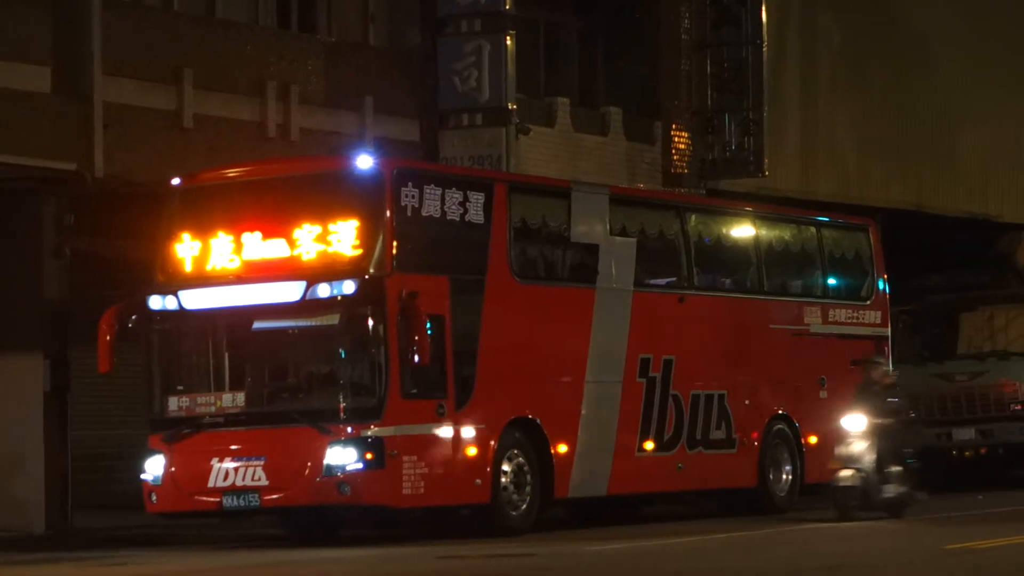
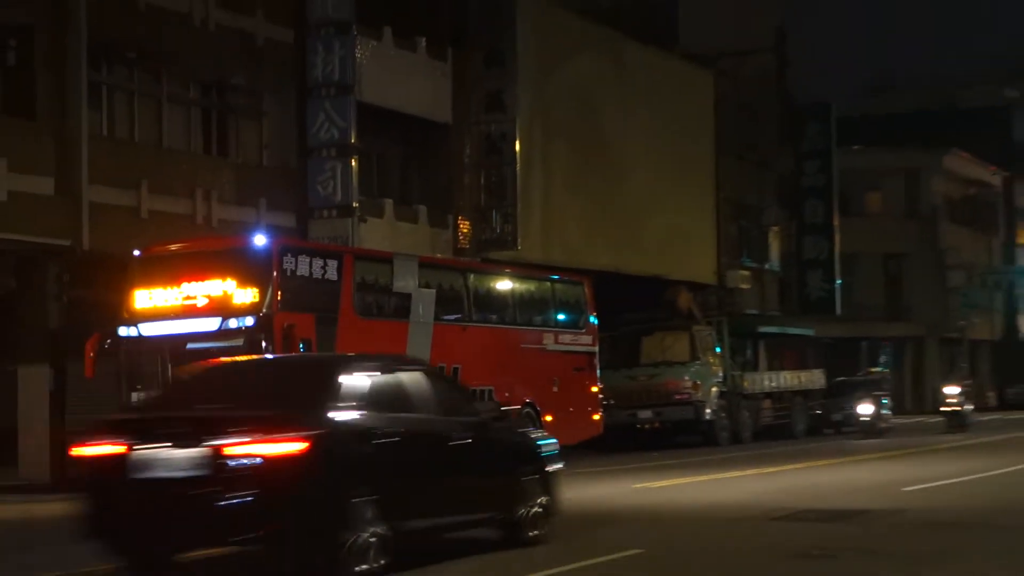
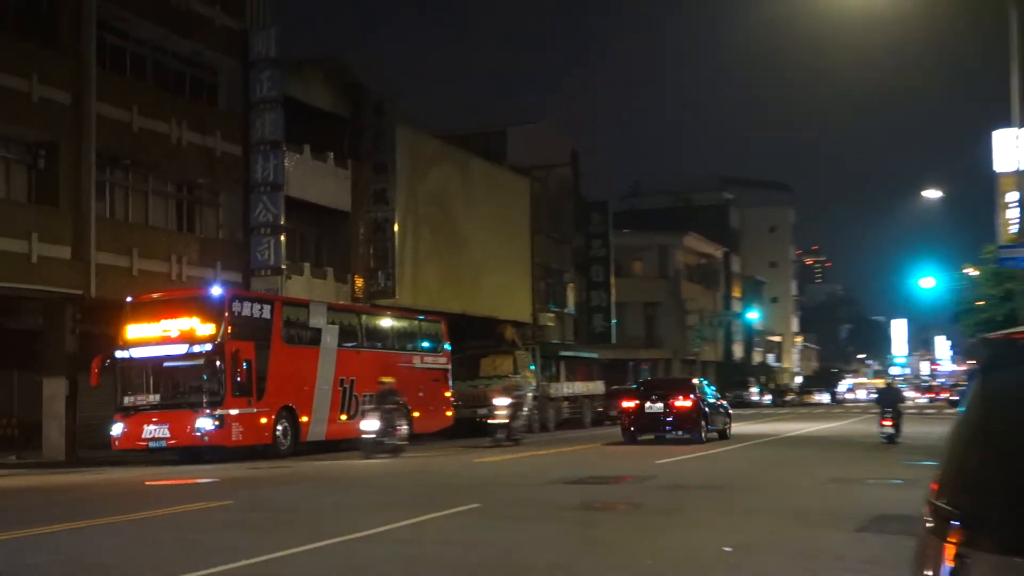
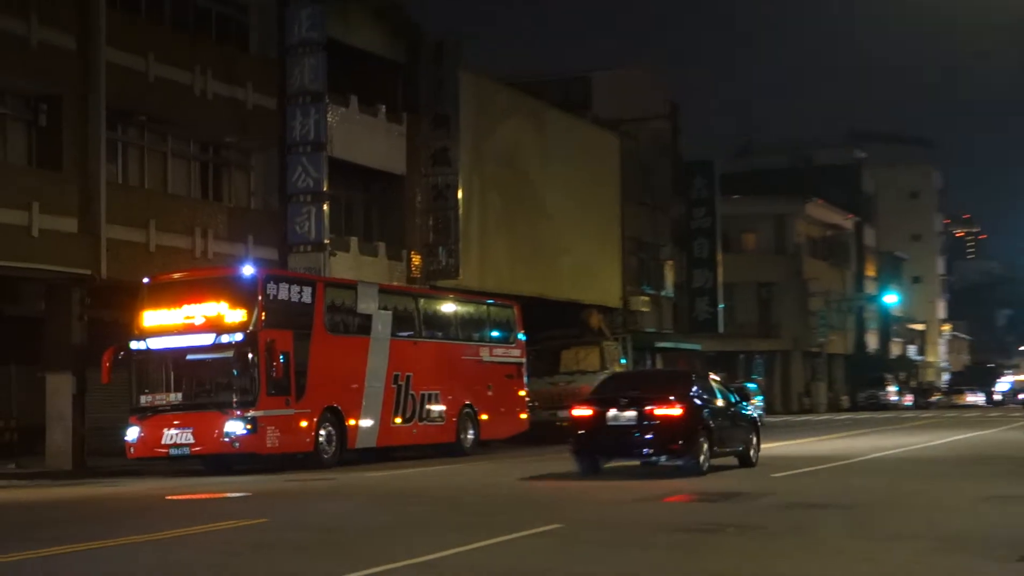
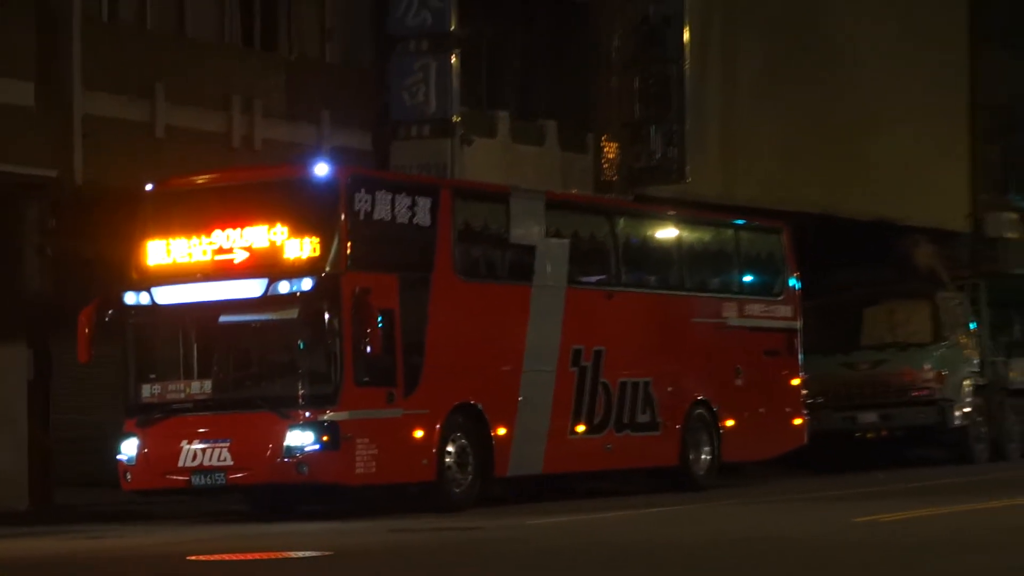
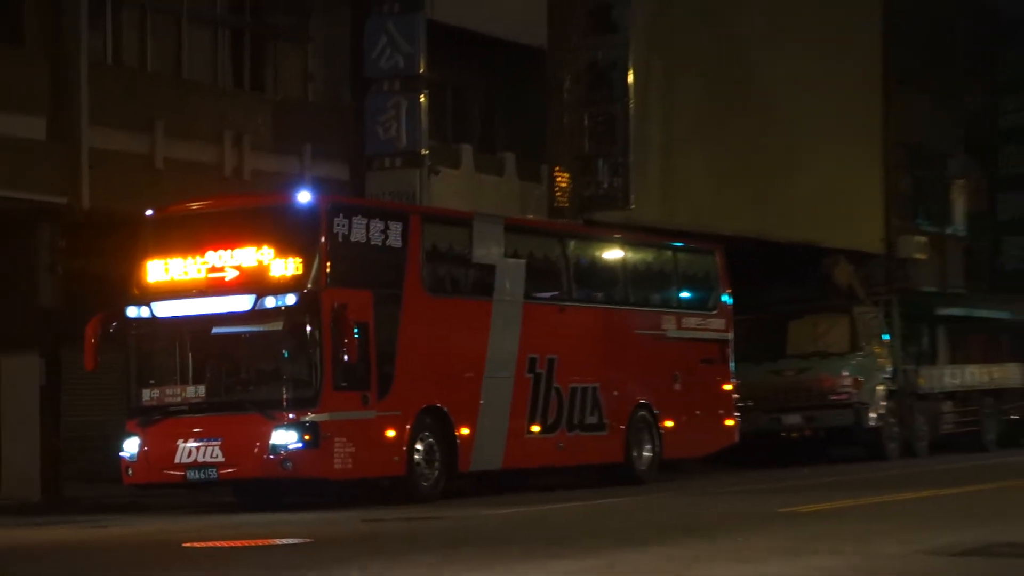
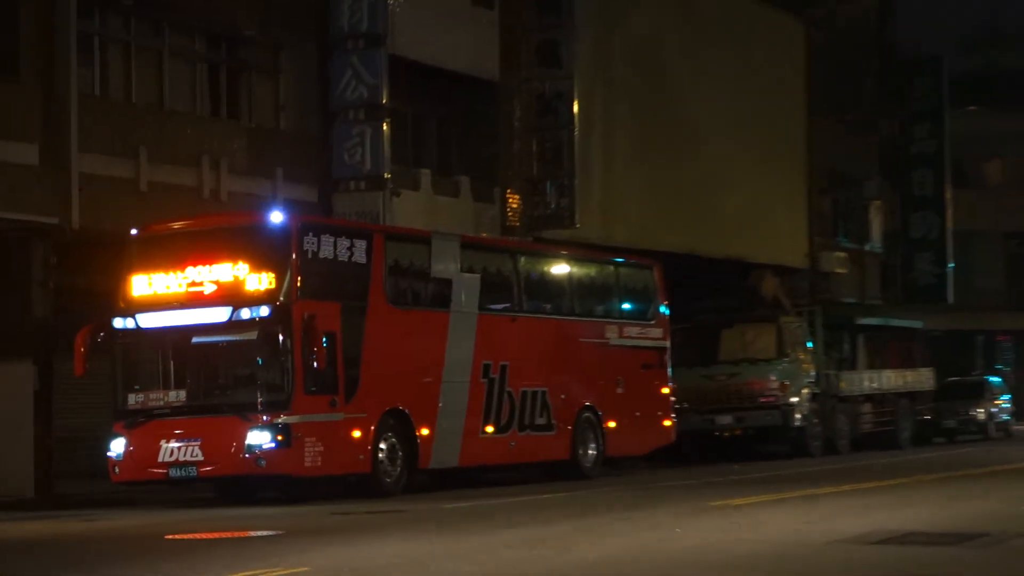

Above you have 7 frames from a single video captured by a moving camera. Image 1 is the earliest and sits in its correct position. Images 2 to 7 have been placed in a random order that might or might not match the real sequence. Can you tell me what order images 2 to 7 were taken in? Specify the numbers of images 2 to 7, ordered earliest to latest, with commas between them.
5, 6, 7, 2, 4, 3
